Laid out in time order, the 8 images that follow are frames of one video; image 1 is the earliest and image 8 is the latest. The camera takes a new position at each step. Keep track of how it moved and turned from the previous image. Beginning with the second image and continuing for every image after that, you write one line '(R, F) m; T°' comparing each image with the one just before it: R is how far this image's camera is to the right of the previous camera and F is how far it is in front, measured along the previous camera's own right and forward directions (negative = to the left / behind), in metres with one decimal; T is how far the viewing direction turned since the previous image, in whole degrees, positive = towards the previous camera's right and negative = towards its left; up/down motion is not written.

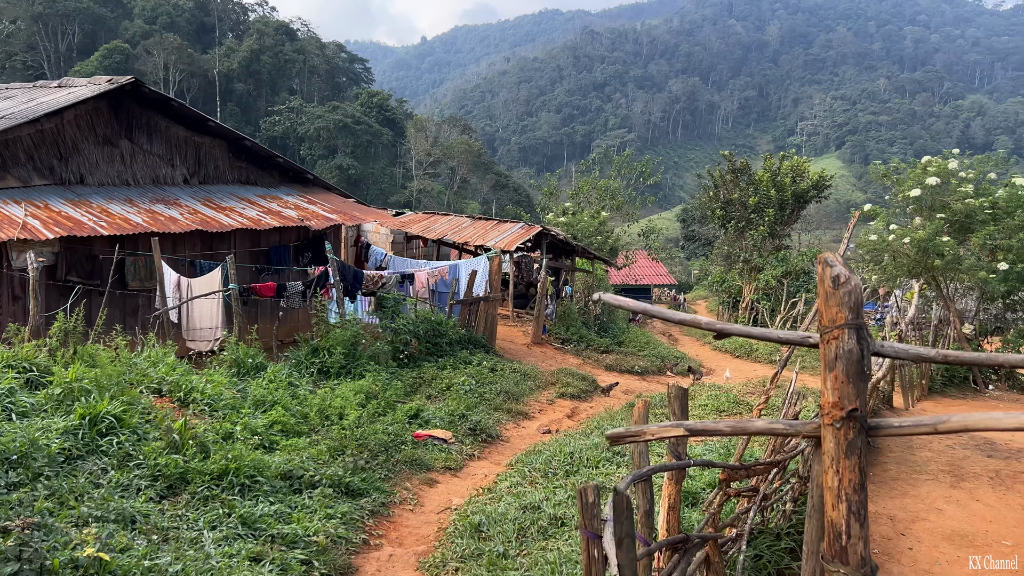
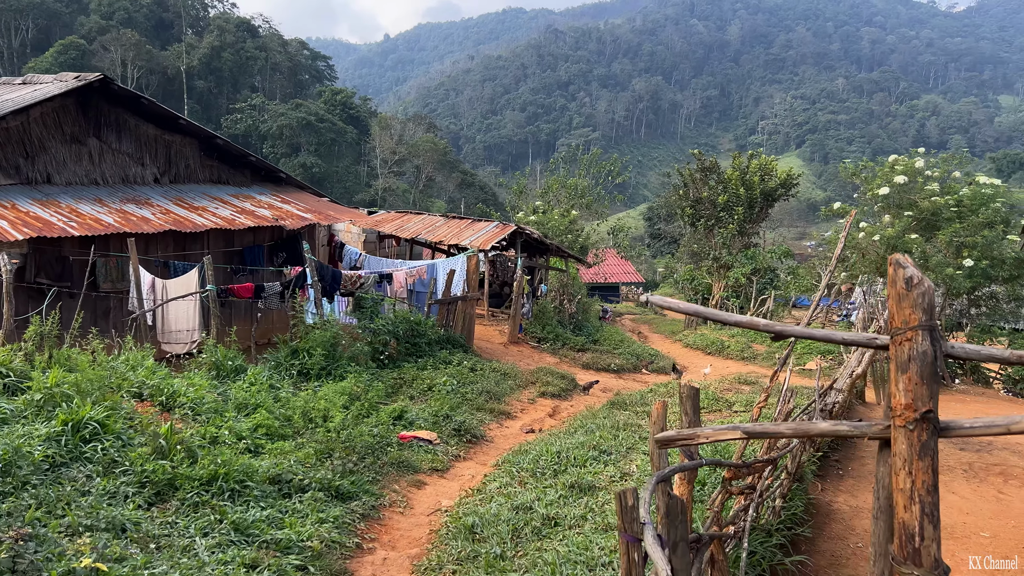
(-0.1, 0.0) m; +2°
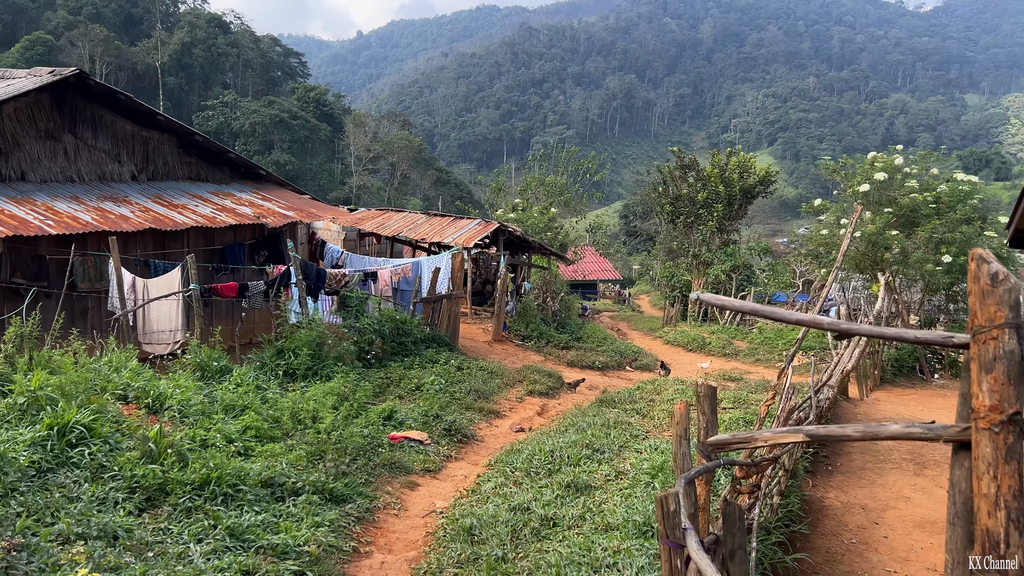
(-0.1, +0.1) m; +2°
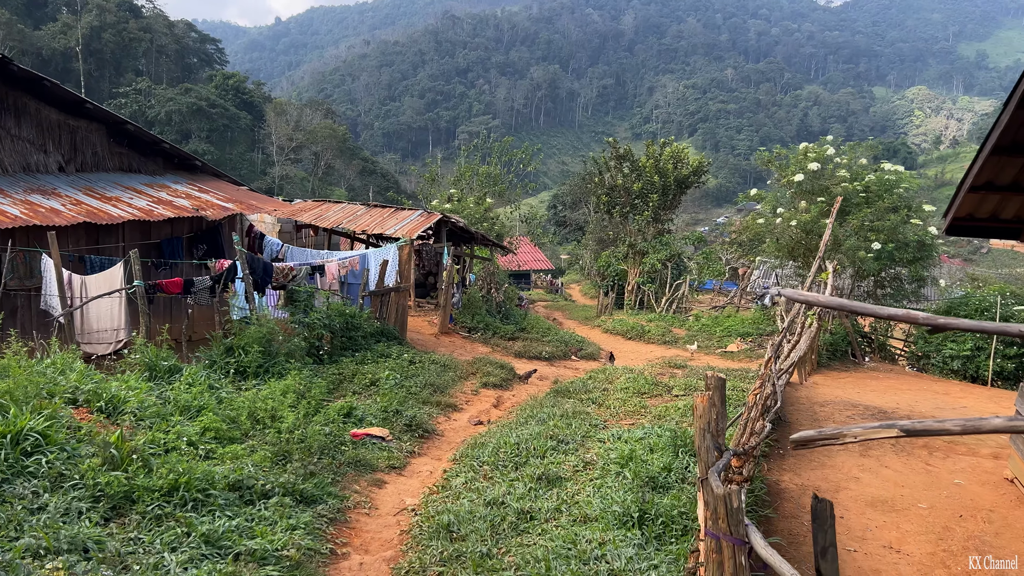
(-0.3, +0.1) m; +5°
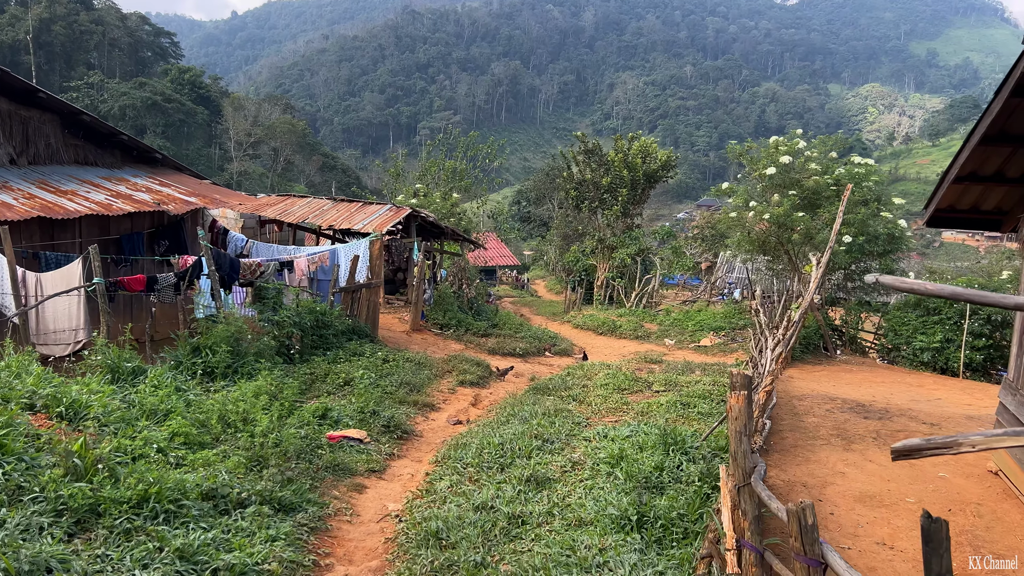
(-0.1, +0.2) m; +3°
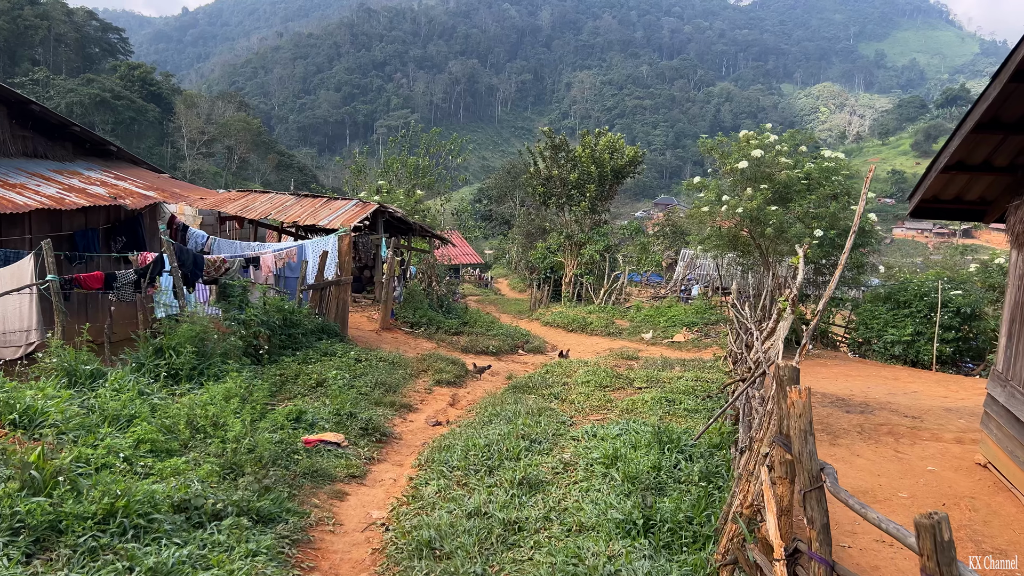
(-0.2, +0.3) m; +3°
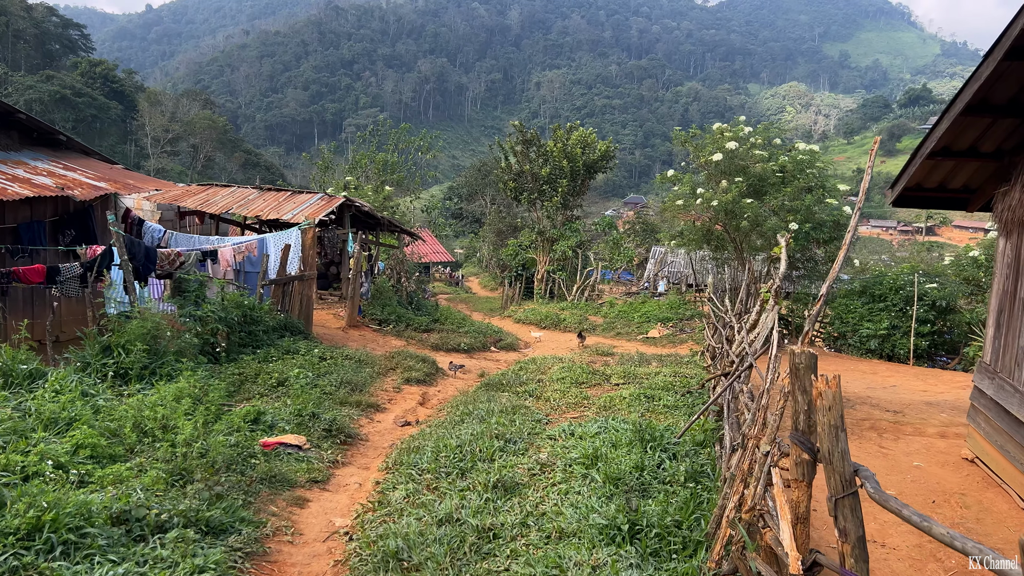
(0.0, +0.3) m; +2°
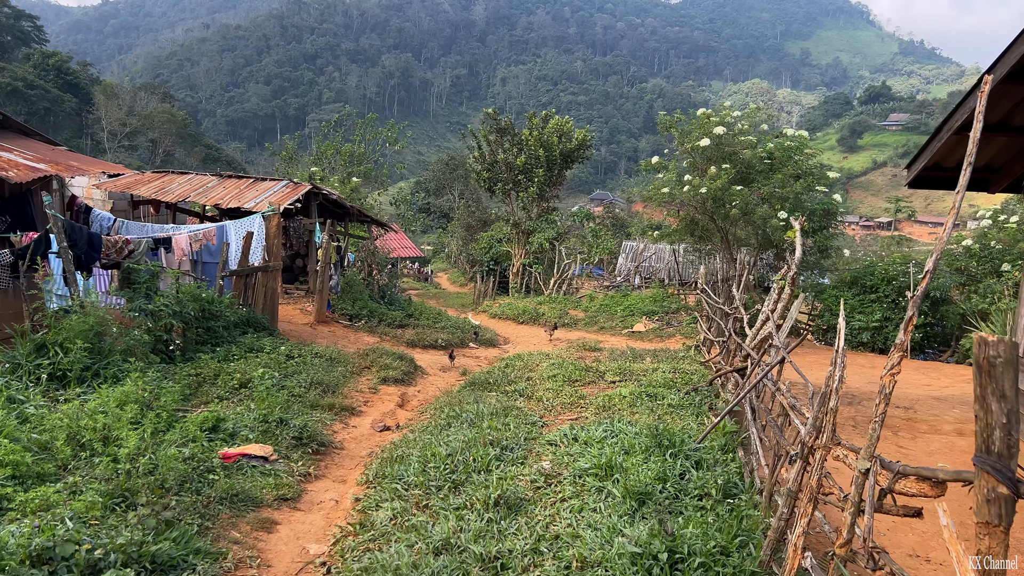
(-0.2, +0.6) m; +2°
